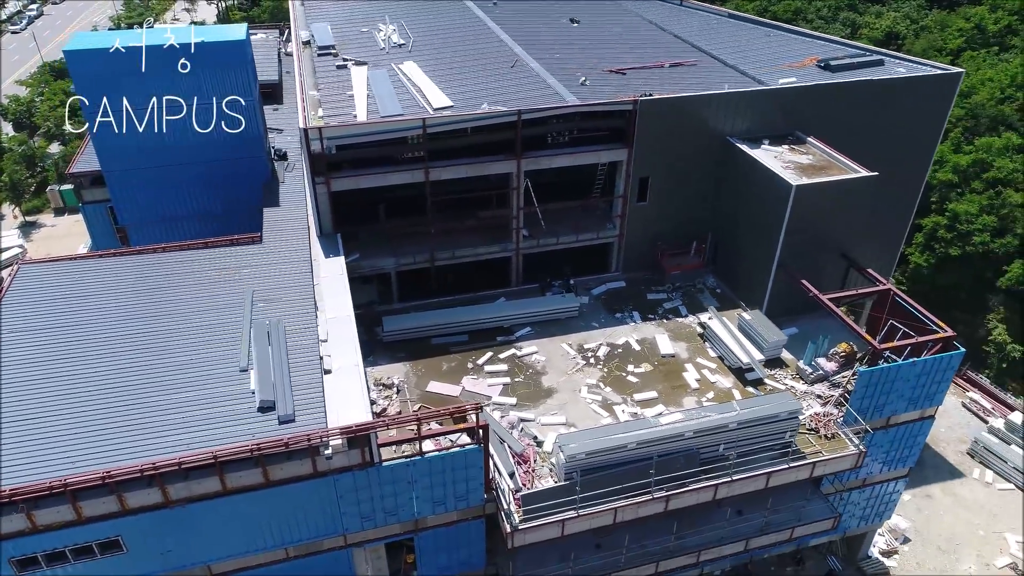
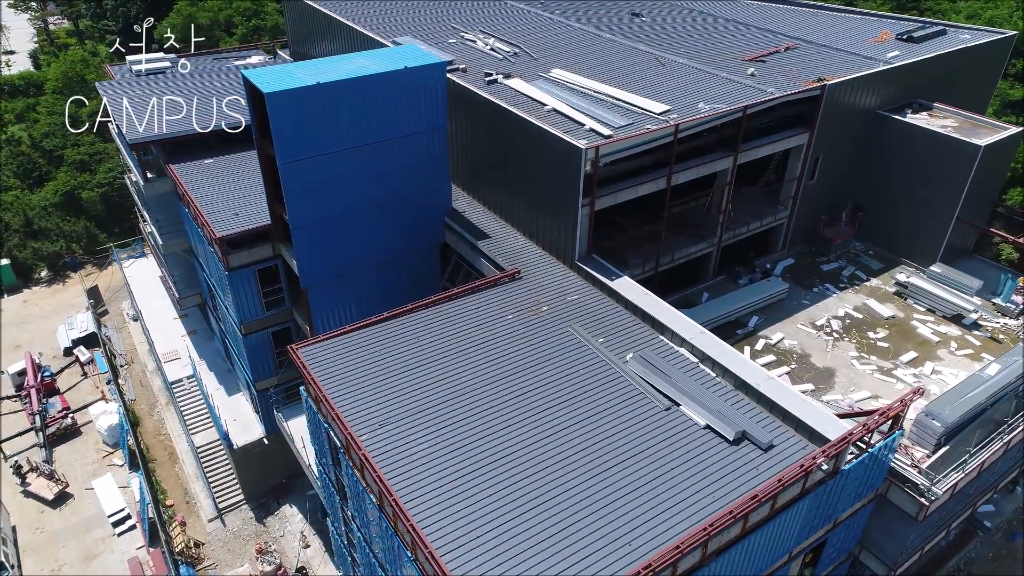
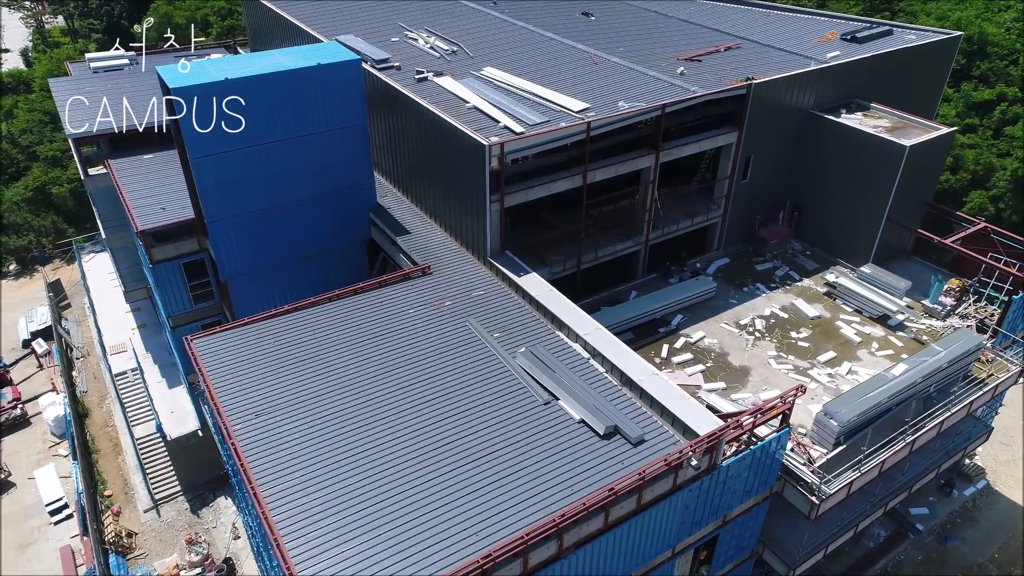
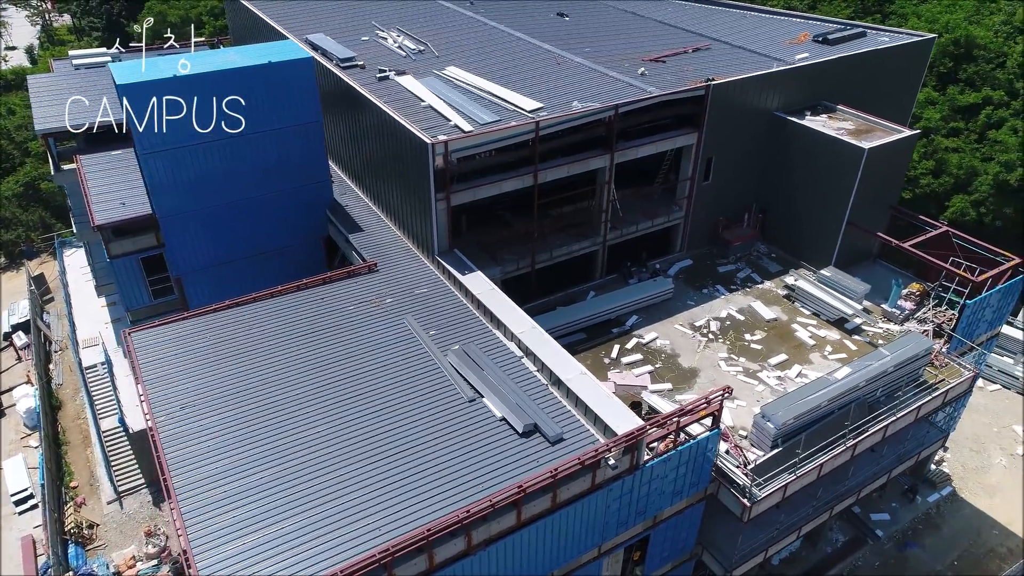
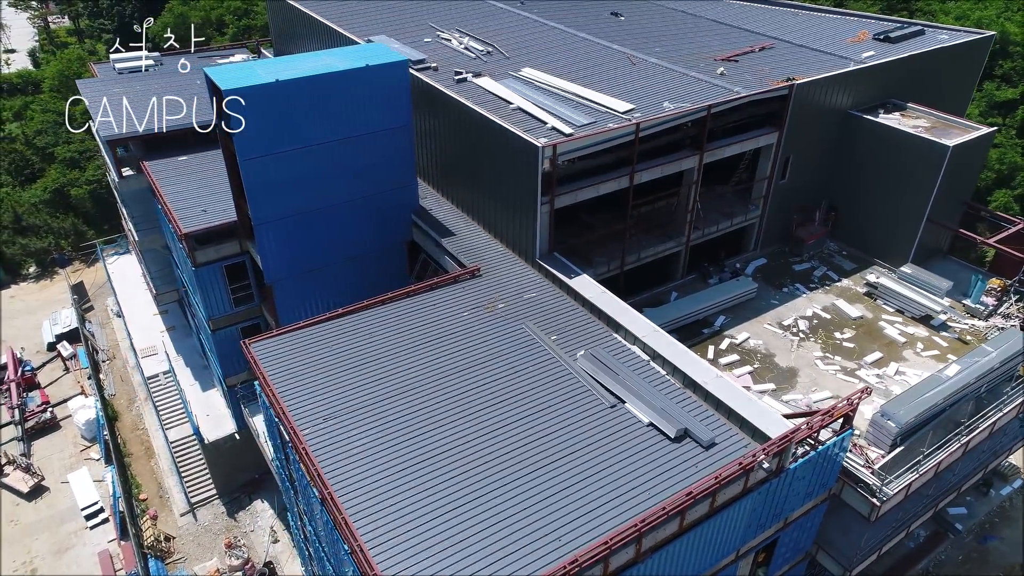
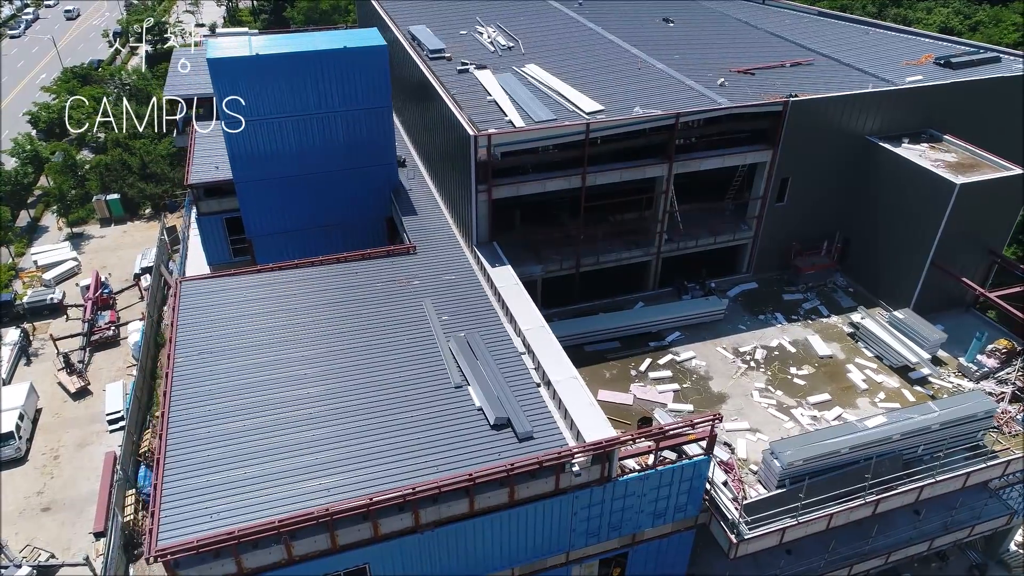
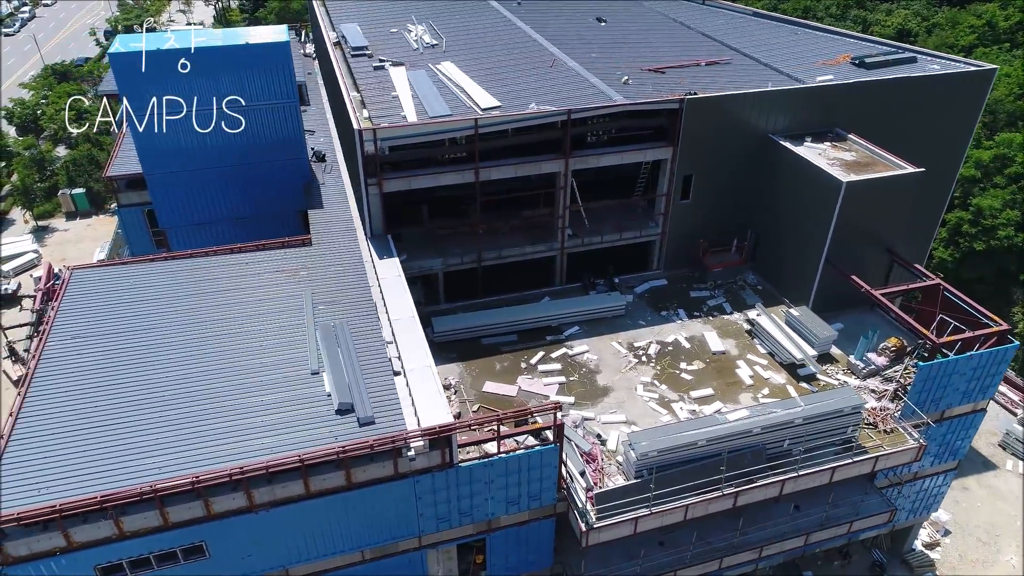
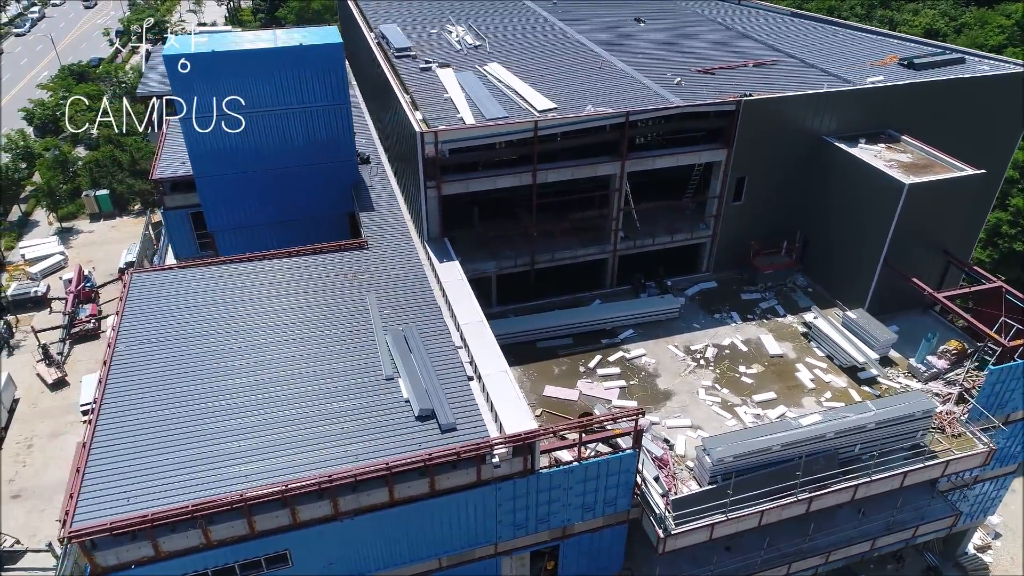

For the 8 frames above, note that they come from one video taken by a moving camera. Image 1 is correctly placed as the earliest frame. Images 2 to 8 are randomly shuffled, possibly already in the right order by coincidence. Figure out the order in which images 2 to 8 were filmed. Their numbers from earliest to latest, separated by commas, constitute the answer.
7, 8, 6, 4, 3, 5, 2
